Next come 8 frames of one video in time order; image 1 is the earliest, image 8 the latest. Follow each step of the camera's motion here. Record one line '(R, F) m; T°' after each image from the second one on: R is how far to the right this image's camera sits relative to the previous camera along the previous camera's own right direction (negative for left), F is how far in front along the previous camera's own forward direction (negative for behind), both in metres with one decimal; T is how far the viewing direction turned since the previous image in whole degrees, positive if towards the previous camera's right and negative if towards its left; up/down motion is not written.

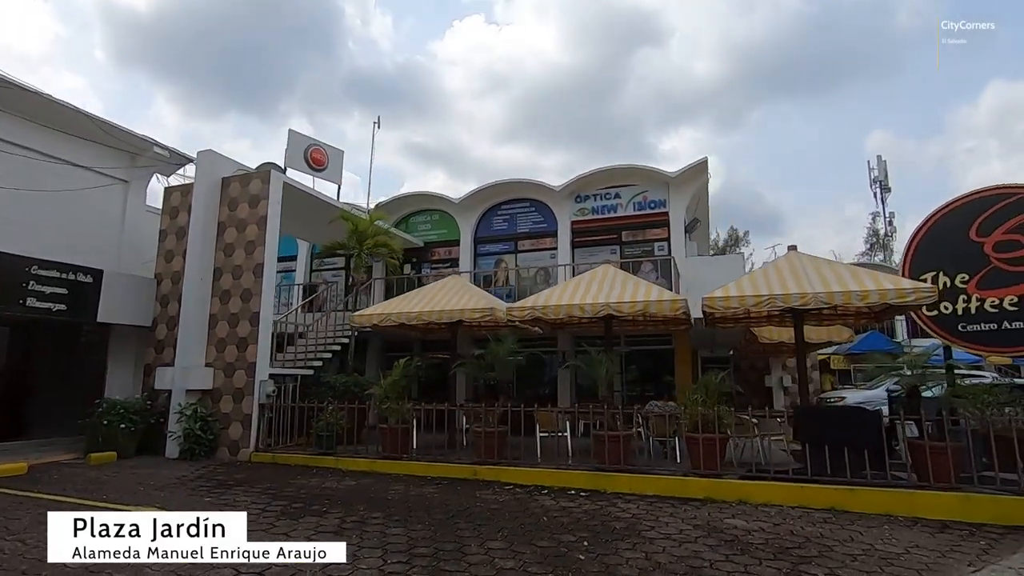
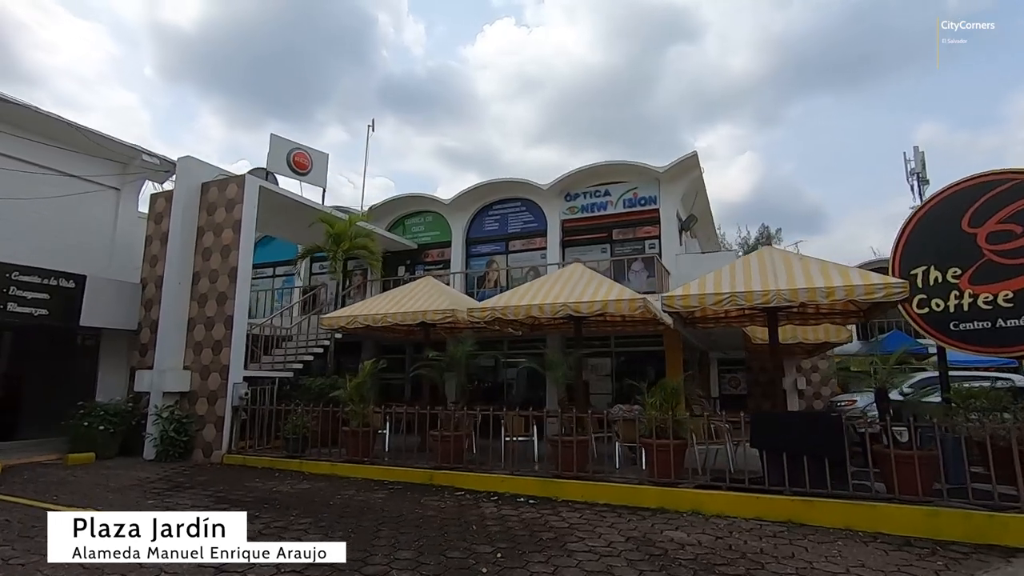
(+1.2, +0.3) m; -4°
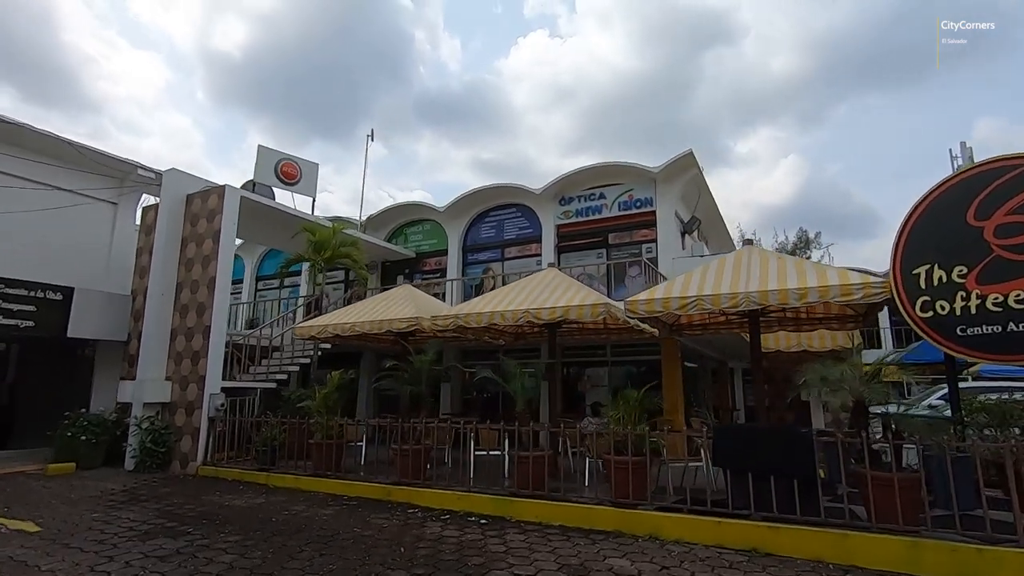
(+1.2, +0.5) m; -4°
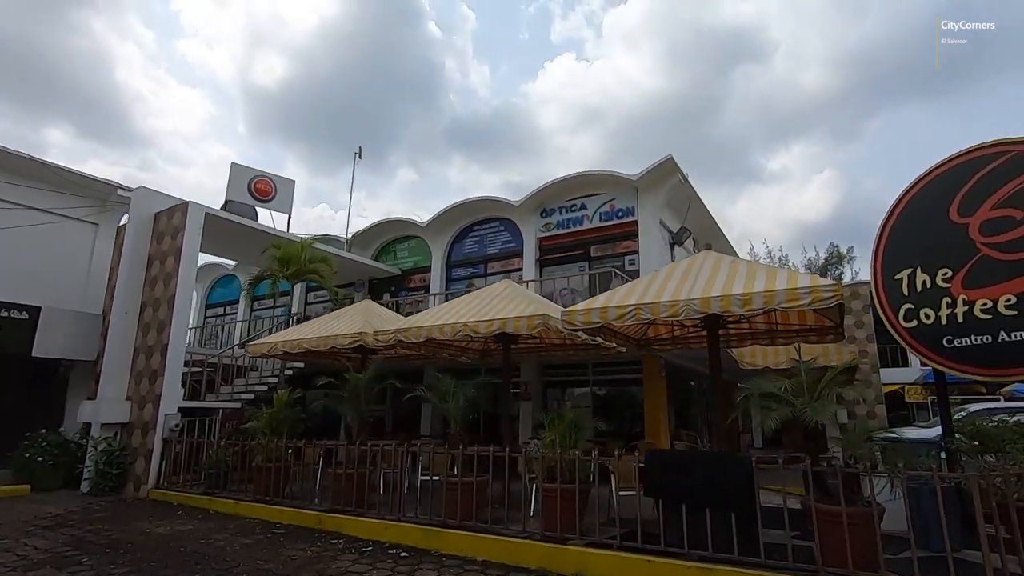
(+1.3, +0.6) m; -3°
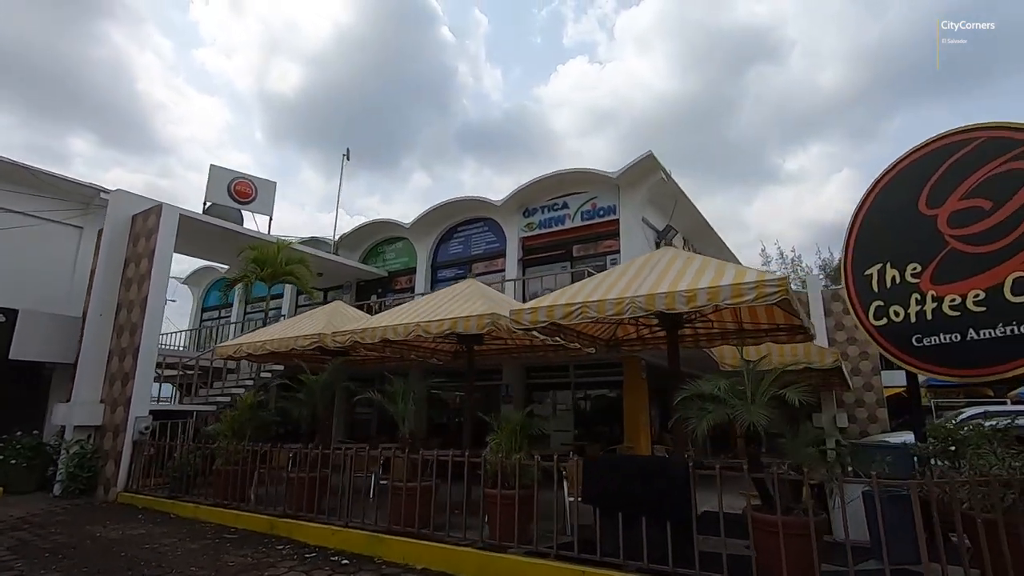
(+0.8, +0.2) m; -2°
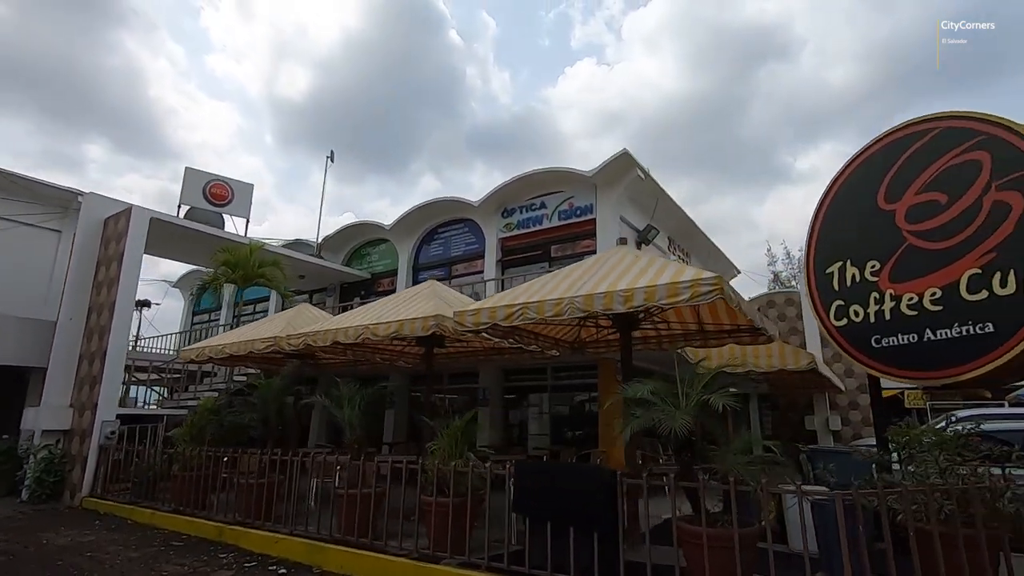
(+0.7, +0.2) m; -1°
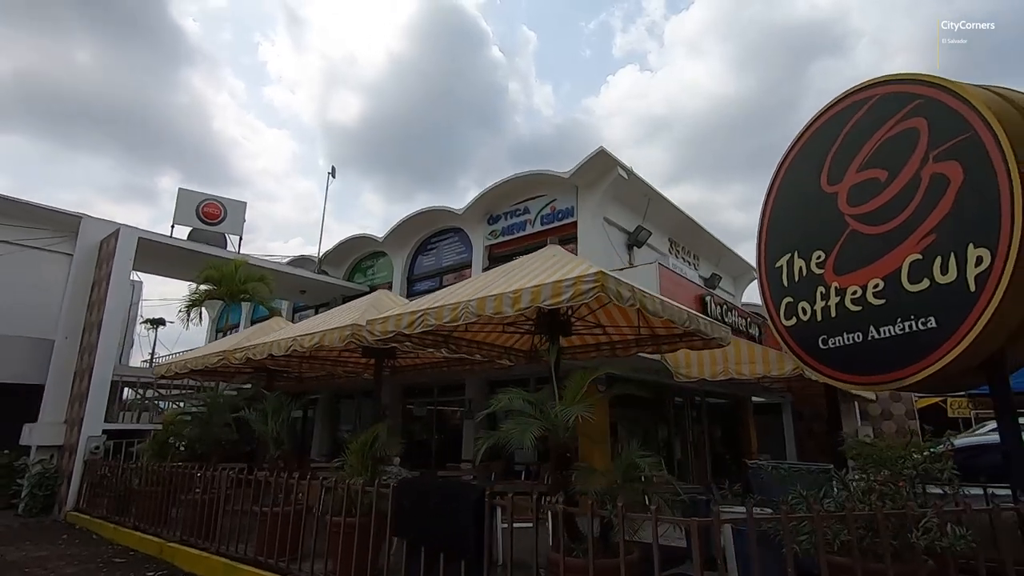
(+1.5, +0.4) m; -5°
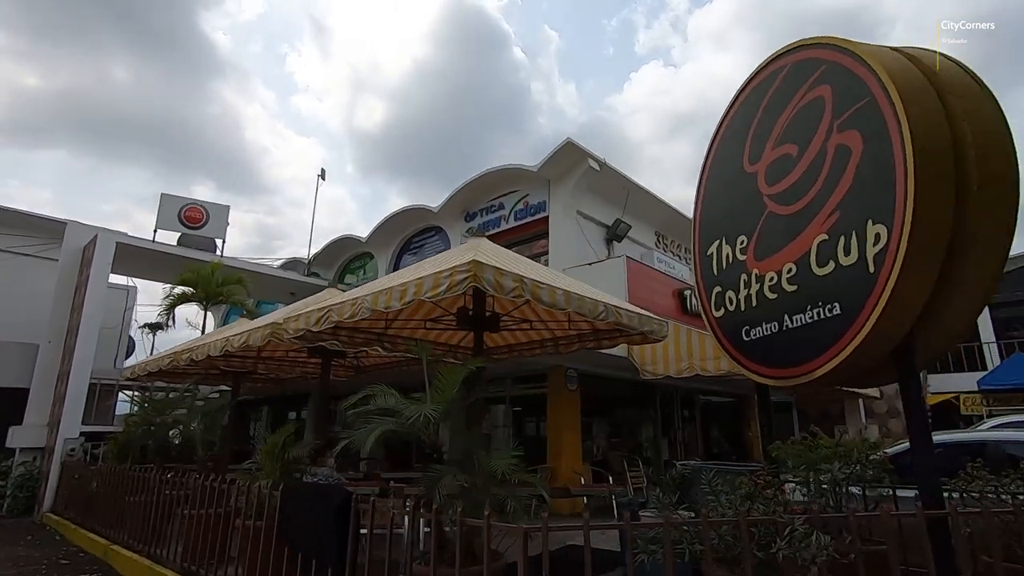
(+1.1, +0.3) m; -3°
